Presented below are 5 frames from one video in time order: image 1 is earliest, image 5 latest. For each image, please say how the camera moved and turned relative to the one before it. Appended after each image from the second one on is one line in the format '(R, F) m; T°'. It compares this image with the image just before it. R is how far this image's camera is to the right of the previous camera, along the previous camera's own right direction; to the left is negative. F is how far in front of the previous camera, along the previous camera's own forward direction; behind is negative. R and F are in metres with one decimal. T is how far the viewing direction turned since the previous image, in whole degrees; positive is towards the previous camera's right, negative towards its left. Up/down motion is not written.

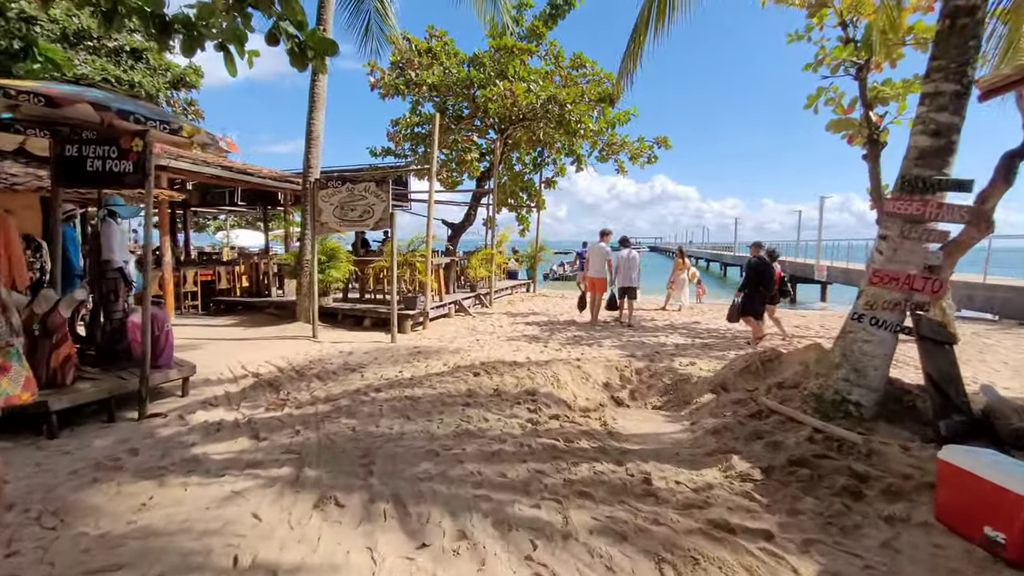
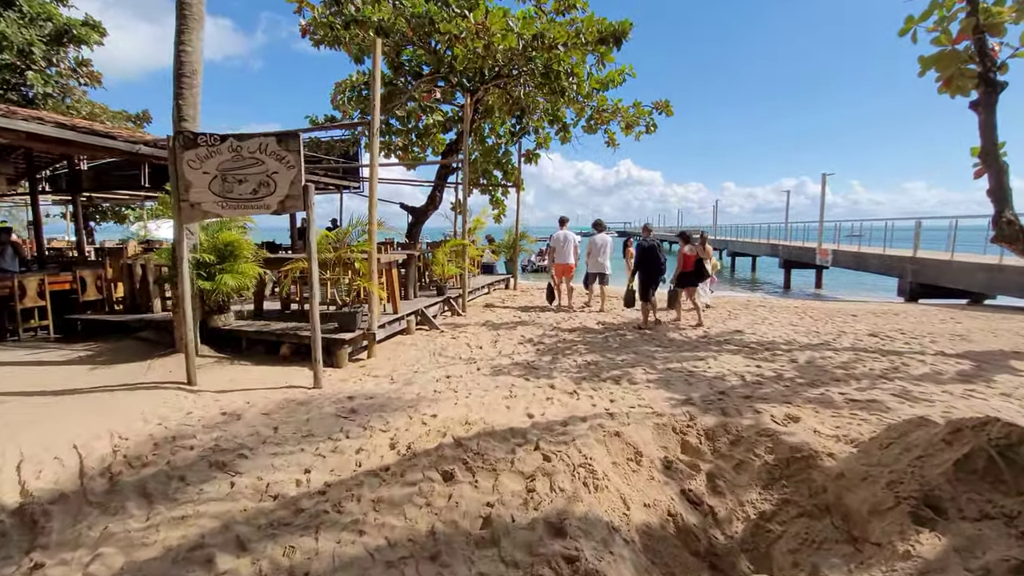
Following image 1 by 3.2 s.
(-0.2, +2.5) m; +4°
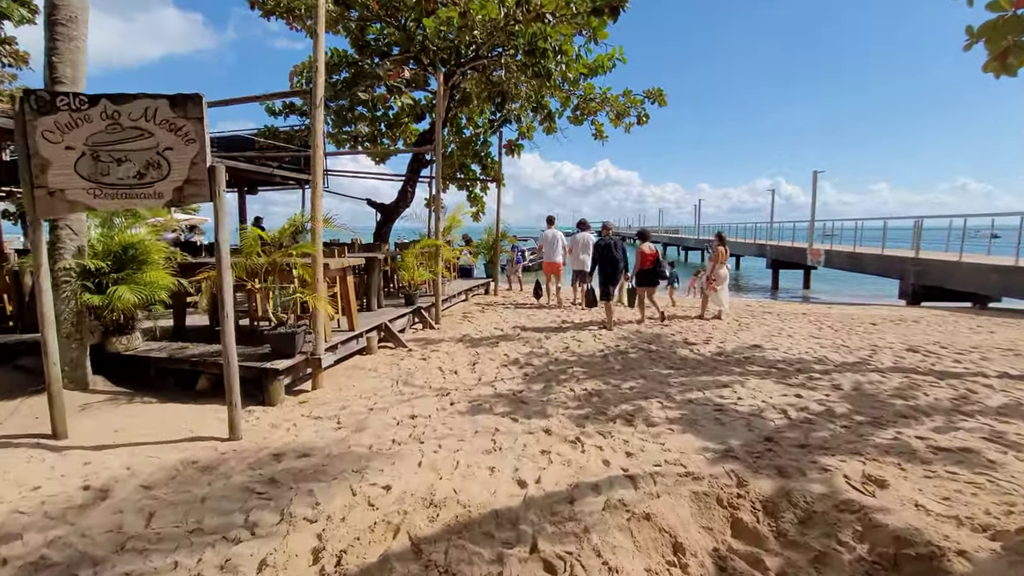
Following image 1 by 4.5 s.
(0.0, +1.1) m; +2°
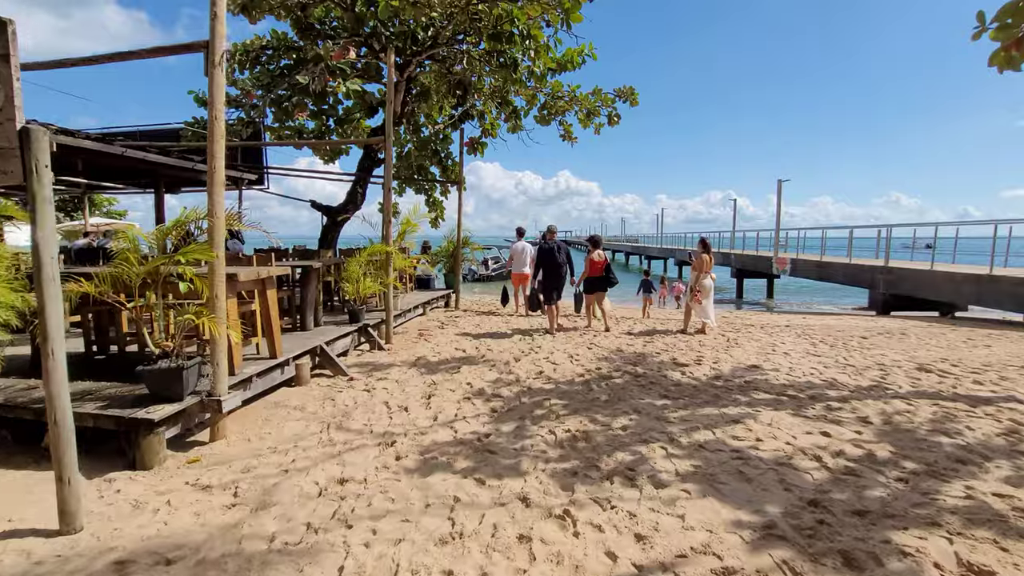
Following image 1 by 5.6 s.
(0.0, +1.0) m; +4°
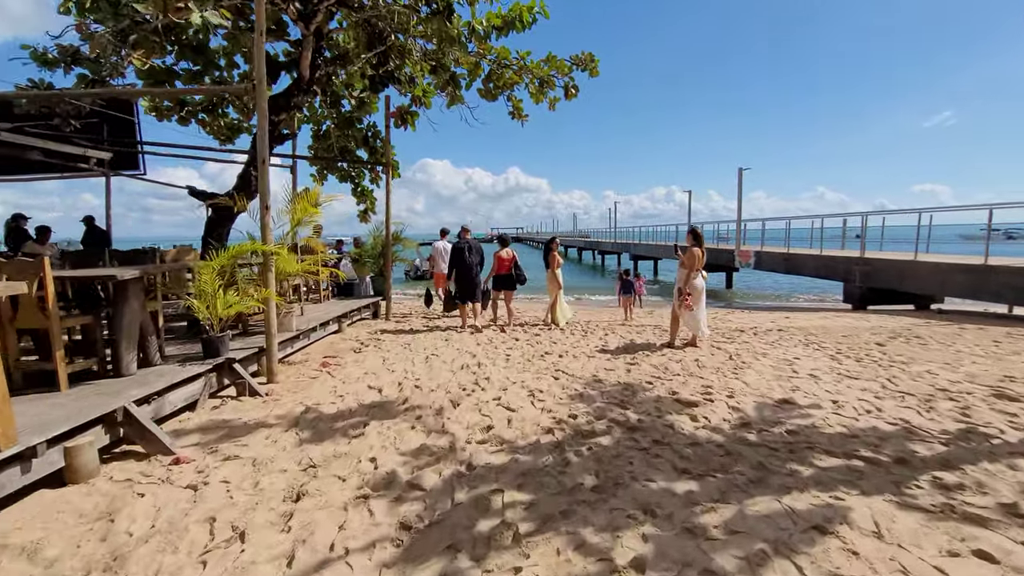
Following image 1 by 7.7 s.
(+0.2, +1.8) m; +6°
